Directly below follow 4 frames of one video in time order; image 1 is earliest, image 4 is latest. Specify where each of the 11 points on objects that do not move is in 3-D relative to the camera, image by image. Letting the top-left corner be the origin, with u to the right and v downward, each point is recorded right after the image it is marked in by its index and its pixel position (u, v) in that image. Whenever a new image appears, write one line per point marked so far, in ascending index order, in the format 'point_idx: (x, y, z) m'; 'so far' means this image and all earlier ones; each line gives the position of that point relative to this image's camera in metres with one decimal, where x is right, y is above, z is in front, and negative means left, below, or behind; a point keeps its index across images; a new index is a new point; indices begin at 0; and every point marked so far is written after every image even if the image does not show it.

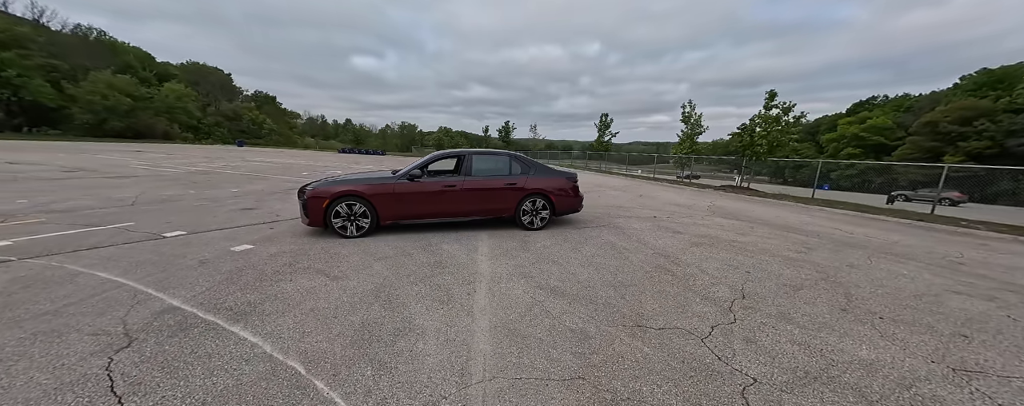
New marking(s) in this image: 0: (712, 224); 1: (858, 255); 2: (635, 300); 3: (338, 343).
0: (+4.2, -0.4, +6.4) m
1: (+5.1, -0.8, +4.6) m
2: (+1.3, -1.0, +3.2) m
3: (-1.3, -1.1, +2.3) m
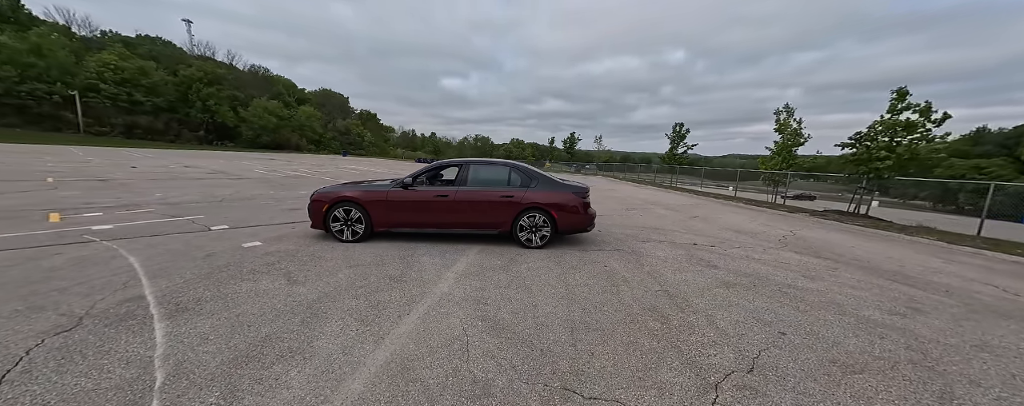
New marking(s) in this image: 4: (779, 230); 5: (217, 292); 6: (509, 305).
0: (+4.2, -0.9, +5.0) m
1: (+4.7, -1.2, +2.9) m
2: (+0.6, -1.2, +2.5) m
3: (-2.1, -1.1, +2.2) m
4: (+6.3, -0.6, +7.2) m
5: (-3.1, -0.9, +3.2) m
6: (0.0, -1.1, +3.2) m
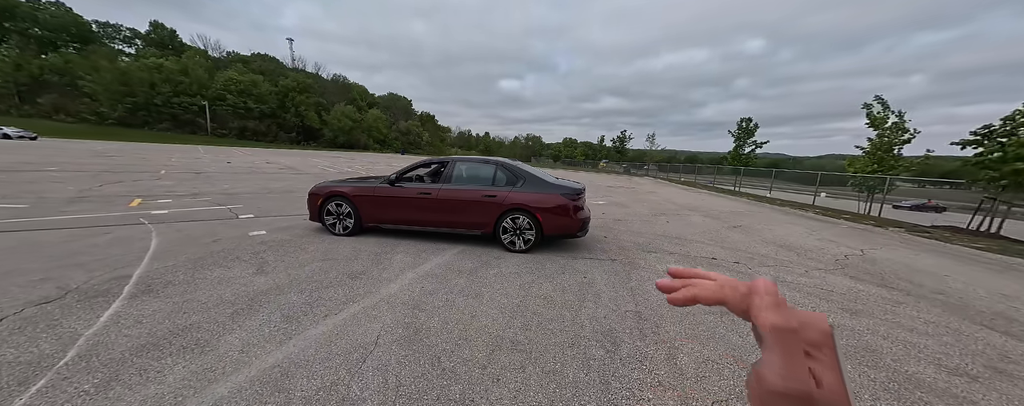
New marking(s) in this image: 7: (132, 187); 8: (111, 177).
0: (+3.8, -1.0, +3.9) m
1: (+3.9, -1.3, +1.8) m
2: (-0.1, -1.2, +2.1) m
3: (-2.9, -1.0, +2.3) m
4: (+6.3, -0.8, +5.8) m
5: (-3.7, -0.8, +3.5) m
6: (-0.6, -1.1, +3.0) m
7: (-12.5, +0.5, +10.1) m
8: (-15.6, +1.0, +12.0) m
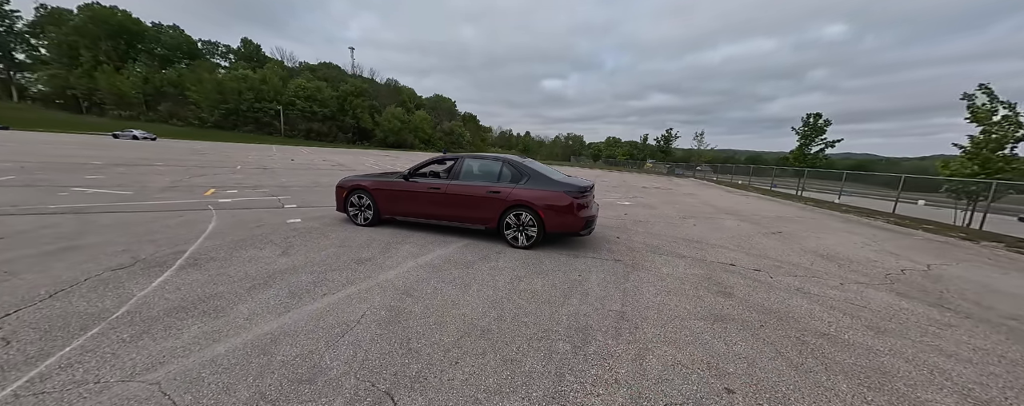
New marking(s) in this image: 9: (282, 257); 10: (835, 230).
0: (+3.7, -1.1, +3.5) m
1: (+3.5, -1.4, +1.4) m
2: (-0.4, -1.2, +2.2) m
3: (-3.1, -0.9, +2.8) m
4: (+6.4, -0.9, +5.0) m
5: (-3.7, -0.7, +4.0) m
6: (-0.8, -1.0, +3.1) m
7: (-11.6, +0.9, +11.8) m
8: (-14.4, +1.5, +14.1) m
9: (-3.0, -0.7, +4.1) m
10: (+7.6, -0.6, +7.2) m
